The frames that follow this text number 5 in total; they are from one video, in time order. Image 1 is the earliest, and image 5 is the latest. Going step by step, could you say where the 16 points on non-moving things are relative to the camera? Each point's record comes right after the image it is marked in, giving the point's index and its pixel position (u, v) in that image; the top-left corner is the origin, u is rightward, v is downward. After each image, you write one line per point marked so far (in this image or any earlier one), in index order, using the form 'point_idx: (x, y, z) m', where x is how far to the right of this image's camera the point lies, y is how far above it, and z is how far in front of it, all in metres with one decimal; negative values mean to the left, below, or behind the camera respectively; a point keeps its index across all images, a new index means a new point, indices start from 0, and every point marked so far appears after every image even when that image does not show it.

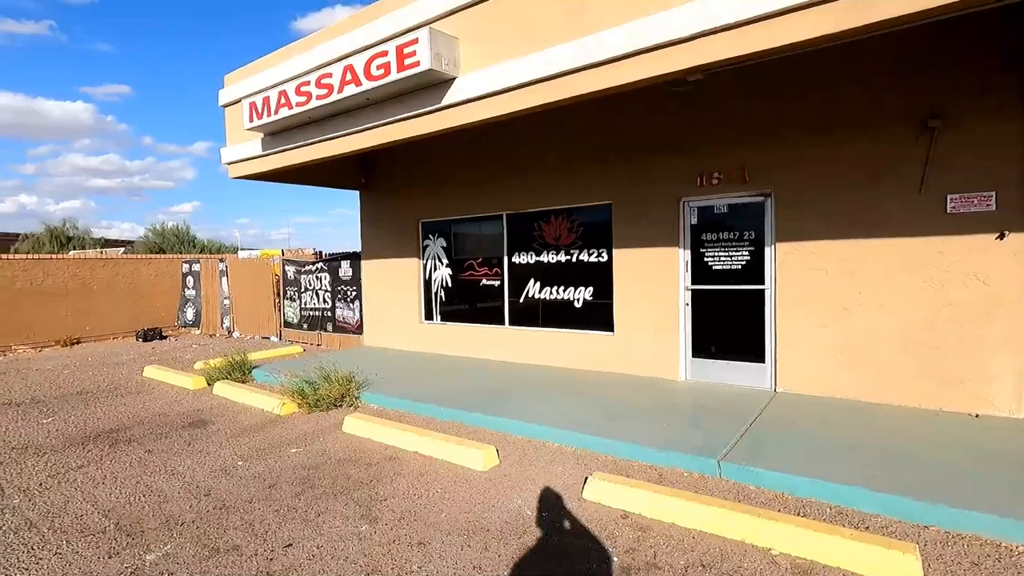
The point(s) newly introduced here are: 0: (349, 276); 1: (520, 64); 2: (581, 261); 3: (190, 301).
0: (-3.5, +0.3, +11.5) m
1: (+0.1, +2.3, +5.4) m
2: (+1.0, +0.4, +8.1) m
3: (-9.8, -0.4, +16.4) m
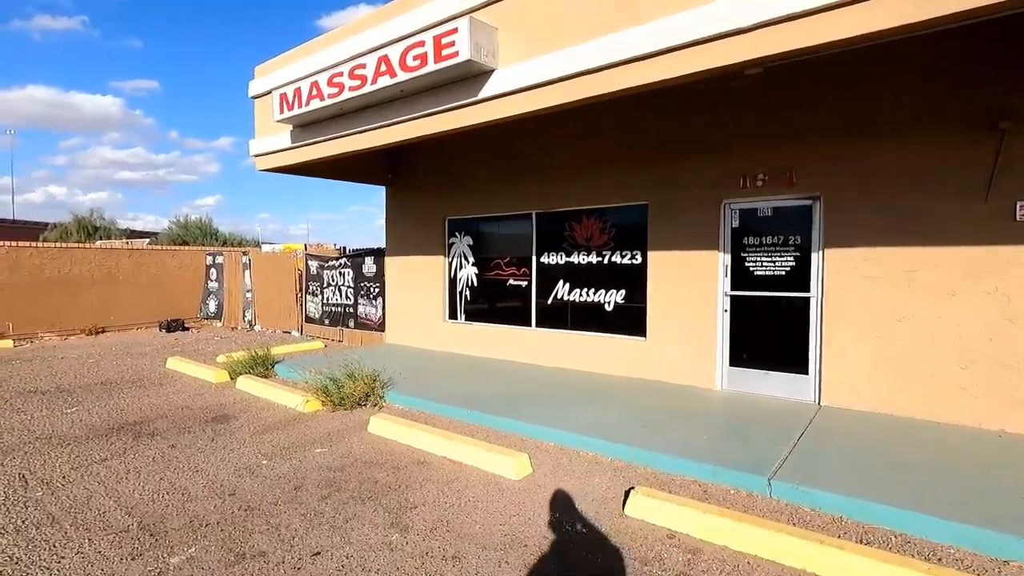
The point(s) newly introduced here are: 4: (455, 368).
0: (-3.0, +0.3, +11.4) m
1: (+0.5, +2.3, +5.2) m
2: (+1.5, +0.4, +7.9) m
3: (-9.2, -0.2, +16.4) m
4: (-0.9, -1.3, +8.4) m
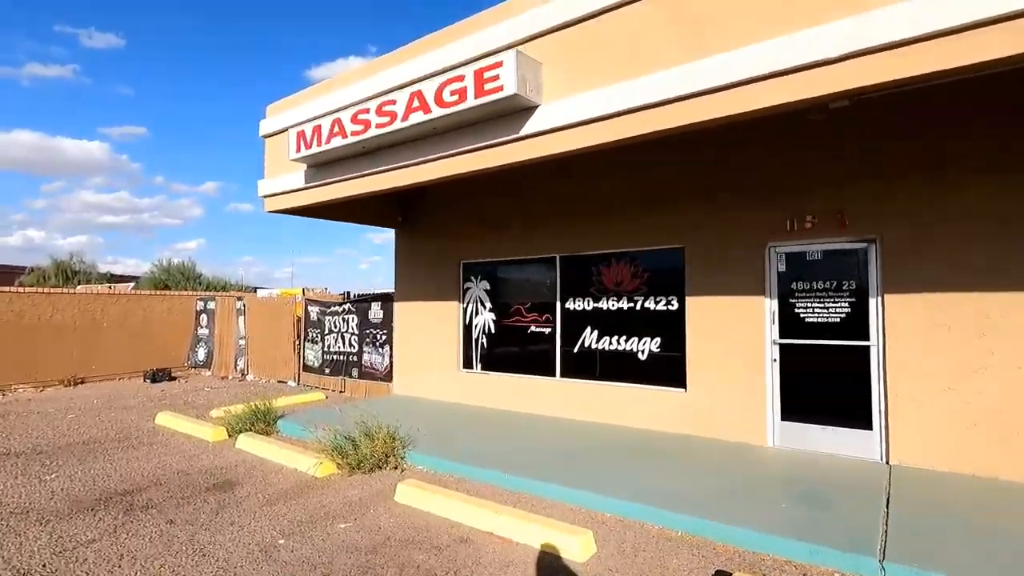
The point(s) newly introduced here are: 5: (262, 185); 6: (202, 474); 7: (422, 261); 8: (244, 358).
0: (-2.7, -0.6, +10.8) m
1: (+1.0, +1.8, +4.9) m
2: (+1.9, -0.3, +7.5) m
3: (-9.0, -1.5, +15.6) m
4: (-0.5, -2.0, +7.8) m
5: (-3.8, +1.6, +8.3) m
6: (-3.6, -2.2, +6.2) m
7: (-1.7, +0.5, +10.0) m
8: (-7.1, -1.9, +14.1) m
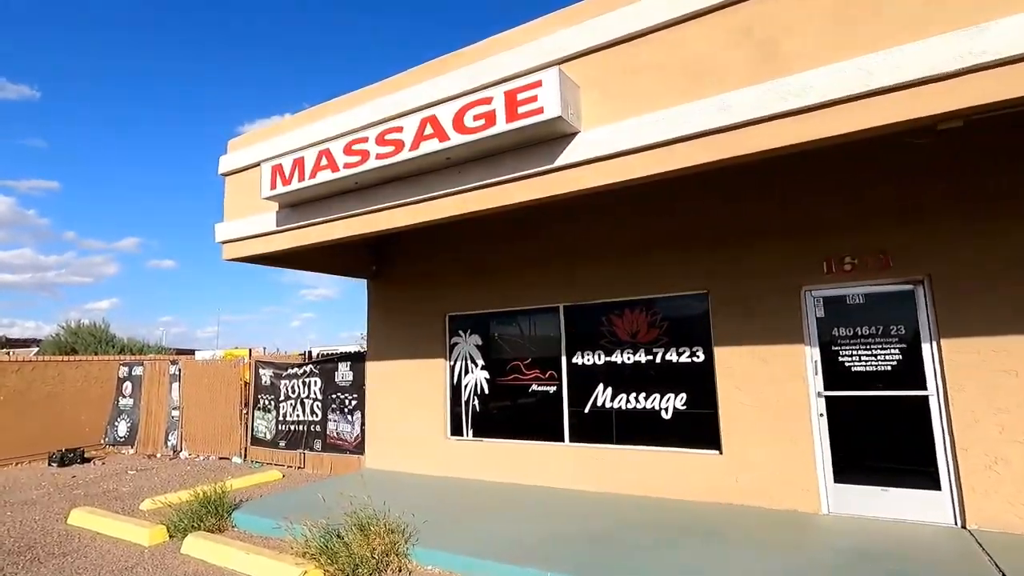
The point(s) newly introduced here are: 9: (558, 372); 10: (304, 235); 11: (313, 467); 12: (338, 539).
0: (-2.9, -1.7, +9.6) m
1: (+1.3, +1.4, +4.3) m
2: (+2.0, -0.9, +6.8) m
3: (-9.8, -3.1, +13.5) m
4: (-0.4, -2.6, +6.7) m
5: (-3.8, +0.8, +7.1) m
6: (-3.3, -2.7, +4.7) m
7: (-1.9, -0.5, +9.0) m
8: (-7.6, -3.3, +12.2) m
9: (+0.6, -1.2, +7.5) m
10: (-2.5, +0.6, +6.4) m
11: (-3.6, -3.2, +9.6) m
12: (-1.6, -2.3, +5.0) m
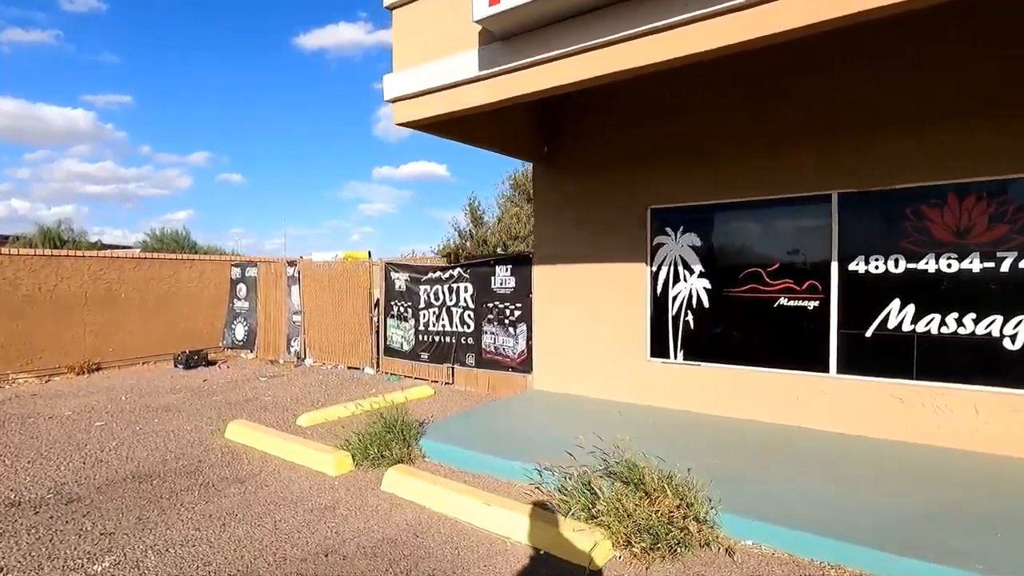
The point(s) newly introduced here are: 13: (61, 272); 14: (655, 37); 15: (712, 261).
0: (-0.1, 0.0, +8.1) m
1: (+3.6, +2.1, +2.1) m
2: (+4.5, +0.1, +4.7) m
3: (-6.5, -0.7, +12.8) m
4: (+2.1, -1.5, +5.1) m
5: (-1.2, +2.1, +5.4) m
6: (-0.9, -1.8, +3.5) m
7: (+0.9, +1.1, +7.2) m
8: (-4.5, -1.1, +11.4) m
9: (+3.3, +0.1, +5.6) m
10: (+0.1, +1.8, +4.5) m
11: (-0.7, -1.5, +8.4) m
12: (+0.7, -1.4, +3.6) m
13: (-9.2, +0.3, +10.9) m
14: (+0.9, +1.8, +3.9) m
15: (+2.4, +0.3, +6.3) m
